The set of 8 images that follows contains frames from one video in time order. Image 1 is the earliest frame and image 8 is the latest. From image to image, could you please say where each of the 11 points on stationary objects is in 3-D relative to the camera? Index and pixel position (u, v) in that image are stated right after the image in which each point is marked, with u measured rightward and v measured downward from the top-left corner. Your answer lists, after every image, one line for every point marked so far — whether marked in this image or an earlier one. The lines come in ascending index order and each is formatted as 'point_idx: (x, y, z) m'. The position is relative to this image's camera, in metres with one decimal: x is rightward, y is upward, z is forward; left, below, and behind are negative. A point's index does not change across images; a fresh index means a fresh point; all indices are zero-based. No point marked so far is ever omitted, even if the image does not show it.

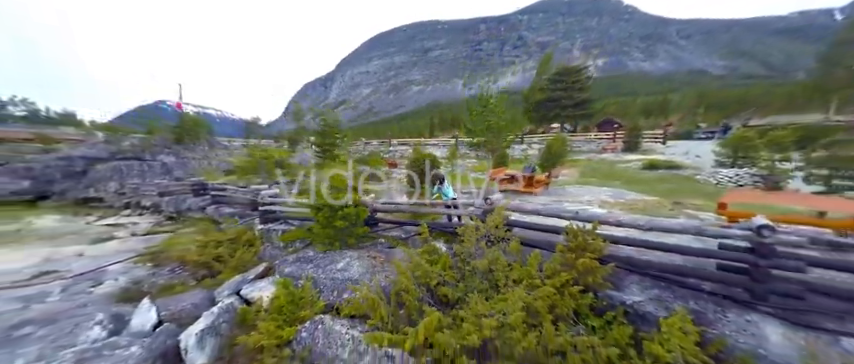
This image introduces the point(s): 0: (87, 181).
0: (-21.7, 0.0, +16.3) m
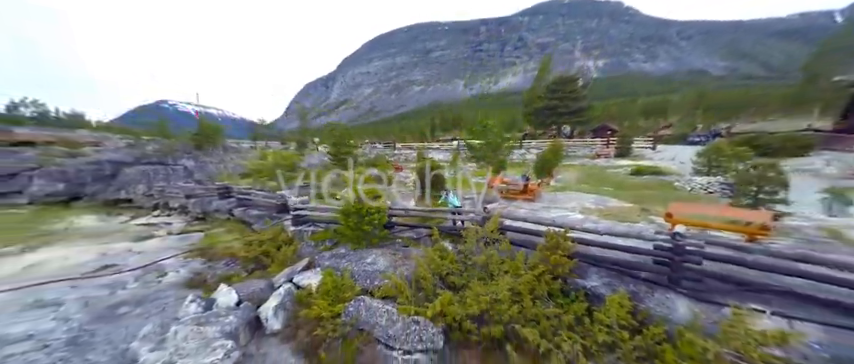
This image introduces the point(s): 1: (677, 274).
0: (-21.4, -0.2, +17.6) m
1: (+4.4, -1.6, +4.4) m
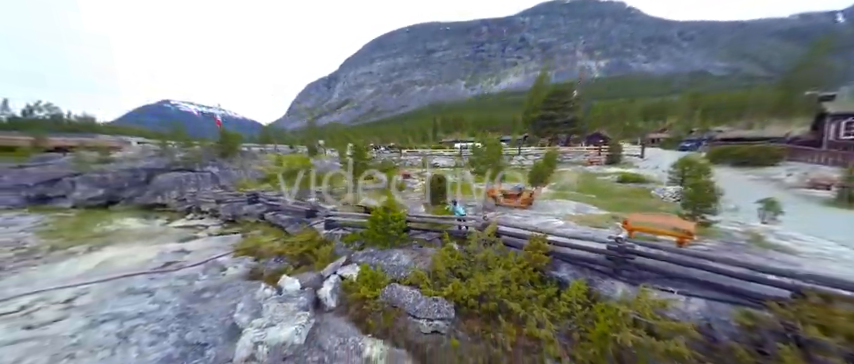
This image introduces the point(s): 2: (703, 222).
0: (-21.0, -0.7, +19.4) m
1: (+4.7, -2.0, +6.1) m
2: (+9.3, -1.3, +8.7) m
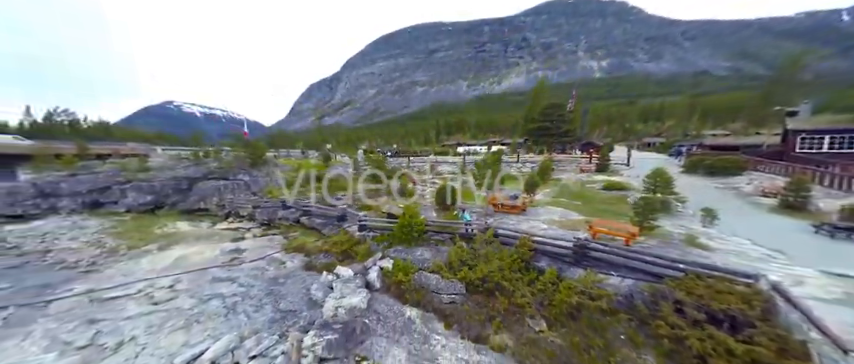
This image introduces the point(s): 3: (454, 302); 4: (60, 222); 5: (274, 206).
0: (-20.3, -1.3, +22.1) m
1: (+5.4, -2.6, +8.7) m
2: (+9.9, -1.9, +11.2) m
3: (+0.9, -3.8, +8.1) m
4: (-28.4, -3.1, +19.4) m
5: (-11.9, -1.9, +19.5) m
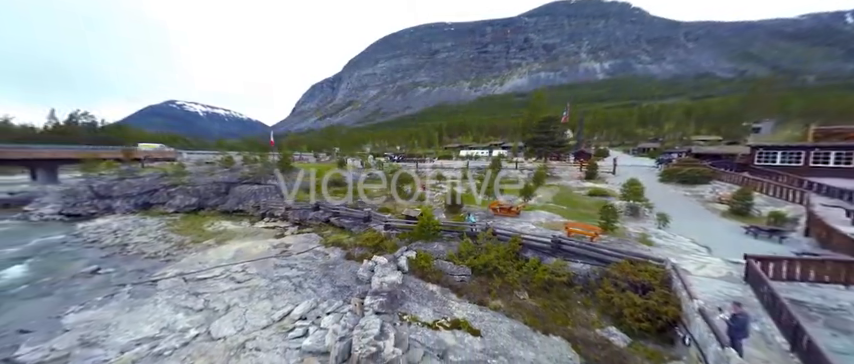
0: (-19.4, -1.7, +25.3) m
1: (+6.1, -3.2, +11.8) m
2: (+10.7, -2.5, +14.3) m
3: (+1.6, -4.4, +11.2) m
4: (-27.6, -3.5, +22.7) m
5: (-11.1, -2.4, +22.7) m
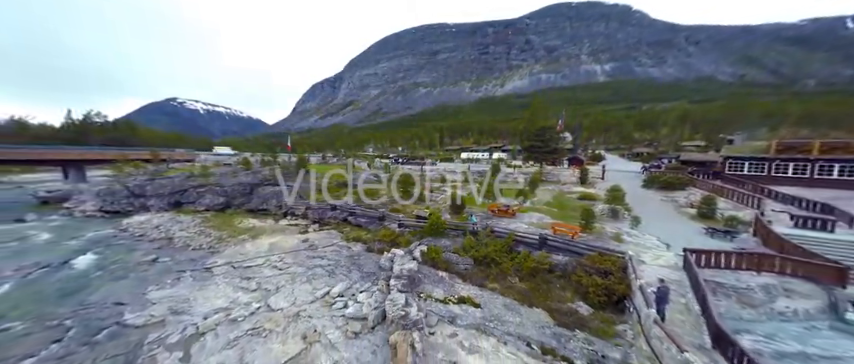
0: (-18.8, -1.9, +27.9) m
1: (+6.7, -3.6, +14.4) m
2: (+11.3, -3.0, +17.0) m
3: (+2.2, -4.8, +13.9) m
4: (-27.0, -3.6, +25.3) m
5: (-10.5, -2.7, +25.3) m
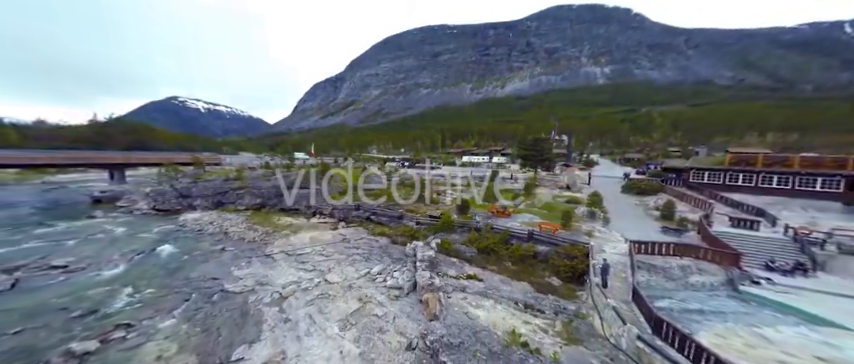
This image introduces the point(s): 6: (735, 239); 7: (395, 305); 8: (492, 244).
0: (-17.7, -2.3, +32.3) m
1: (+7.8, -4.2, +18.8) m
2: (+12.4, -3.7, +21.4) m
3: (+3.3, -5.4, +18.3) m
4: (-25.9, -3.9, +29.7) m
5: (-9.4, -3.1, +29.7) m
6: (+23.2, -4.2, +18.9) m
7: (-1.8, -6.8, +13.8) m
8: (+4.8, -4.7, +18.5) m
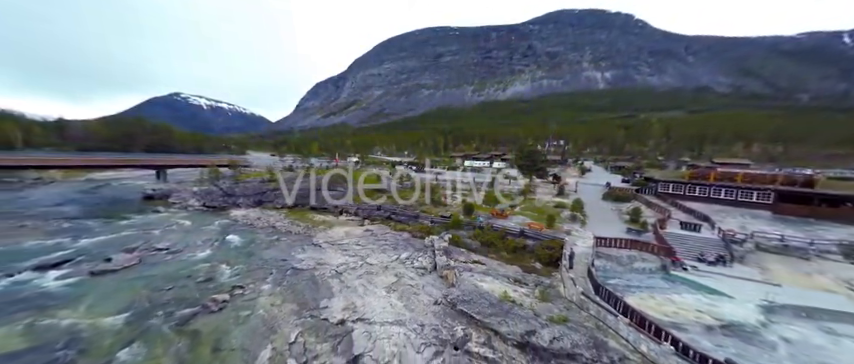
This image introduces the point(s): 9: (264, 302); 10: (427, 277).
0: (-16.2, -2.8, +37.9) m
1: (+9.3, -5.2, +24.4) m
2: (+13.9, -4.7, +27.0) m
3: (+4.7, -6.2, +23.8) m
4: (-24.5, -4.2, +35.2) m
5: (-7.9, -3.8, +35.3) m
6: (+24.7, -5.4, +24.5) m
7: (-0.4, -7.5, +19.4) m
8: (+6.2, -5.5, +24.1) m
9: (-10.7, -7.9, +16.4) m
10: (0.0, -7.5, +19.6) m
